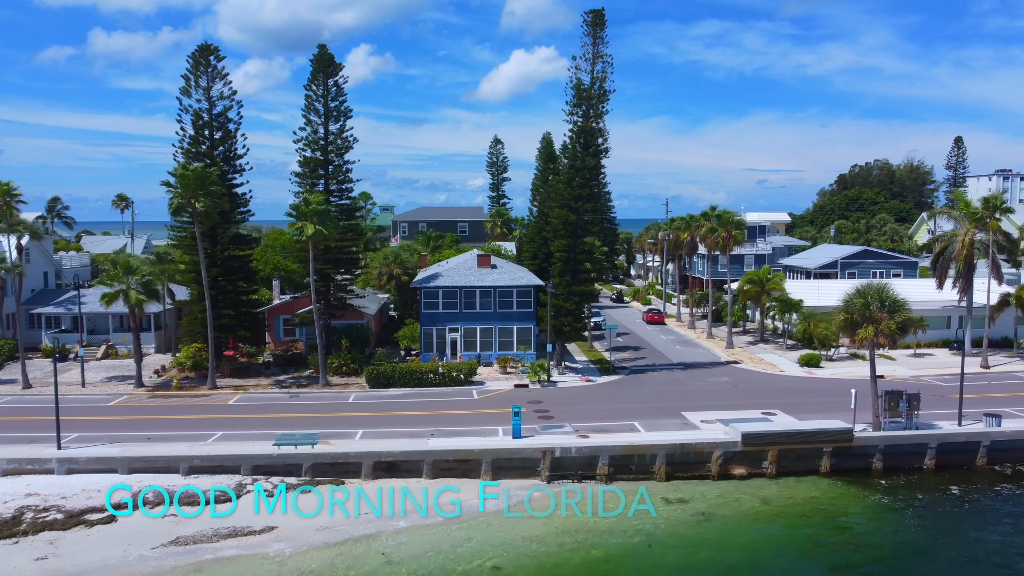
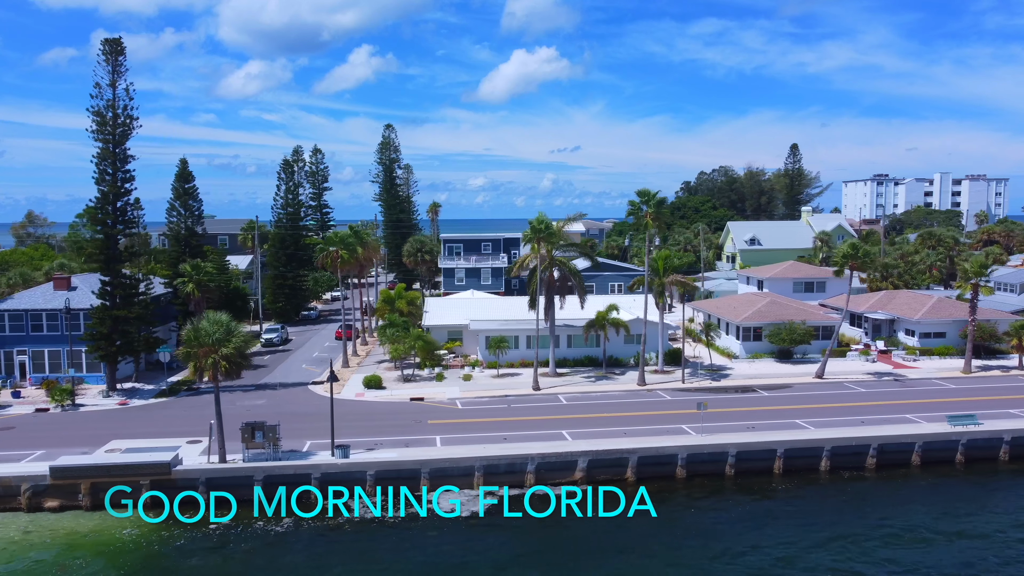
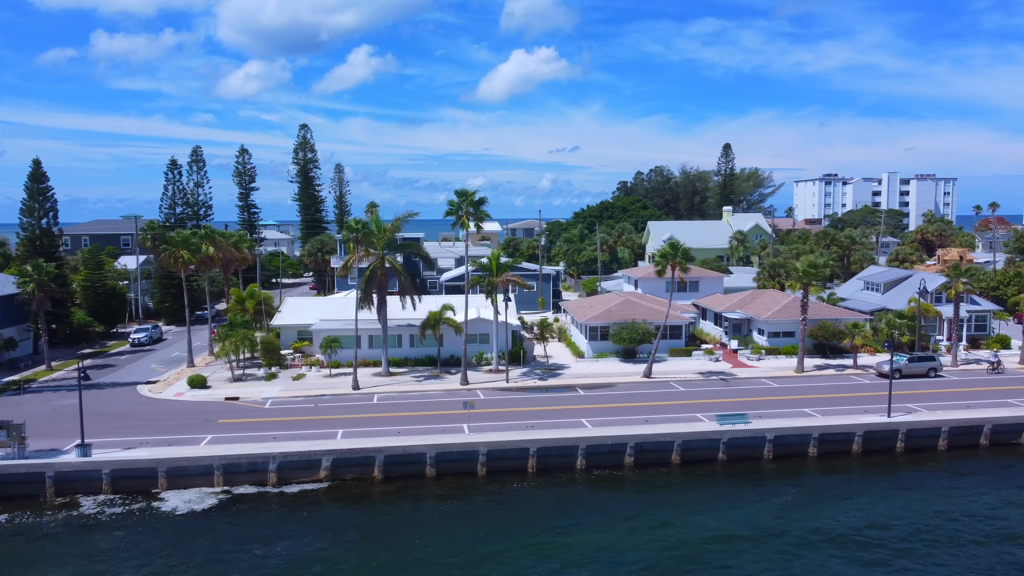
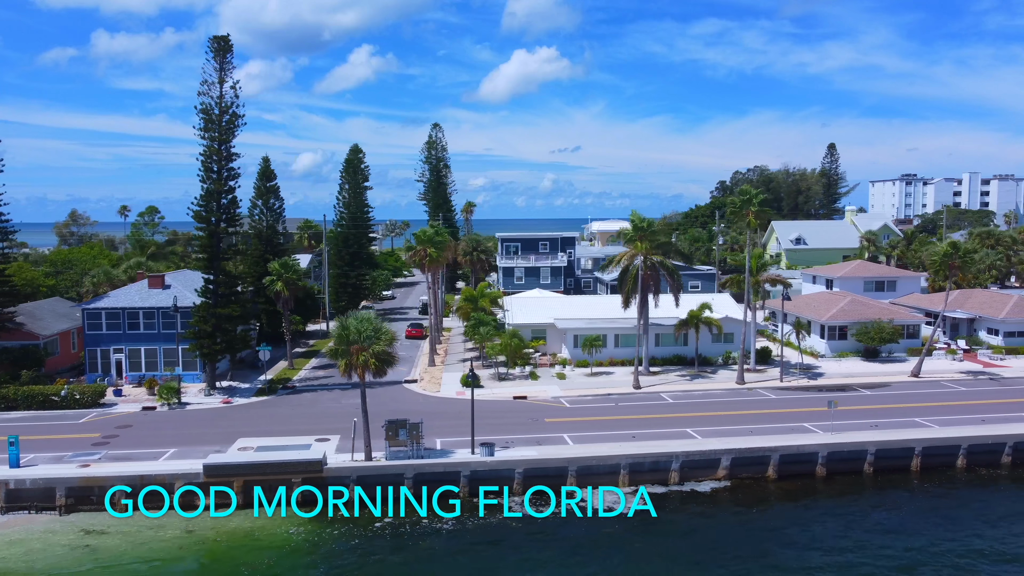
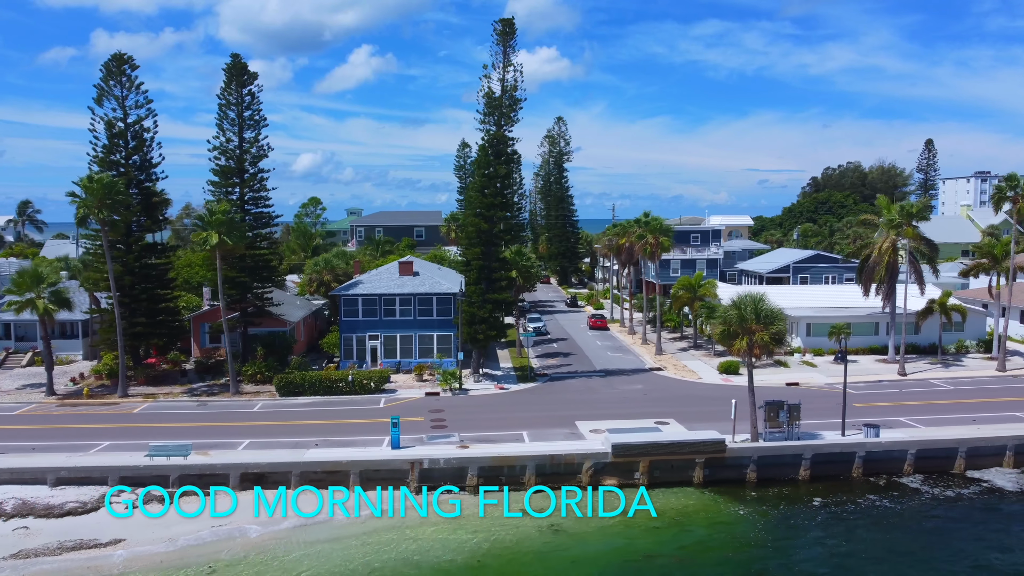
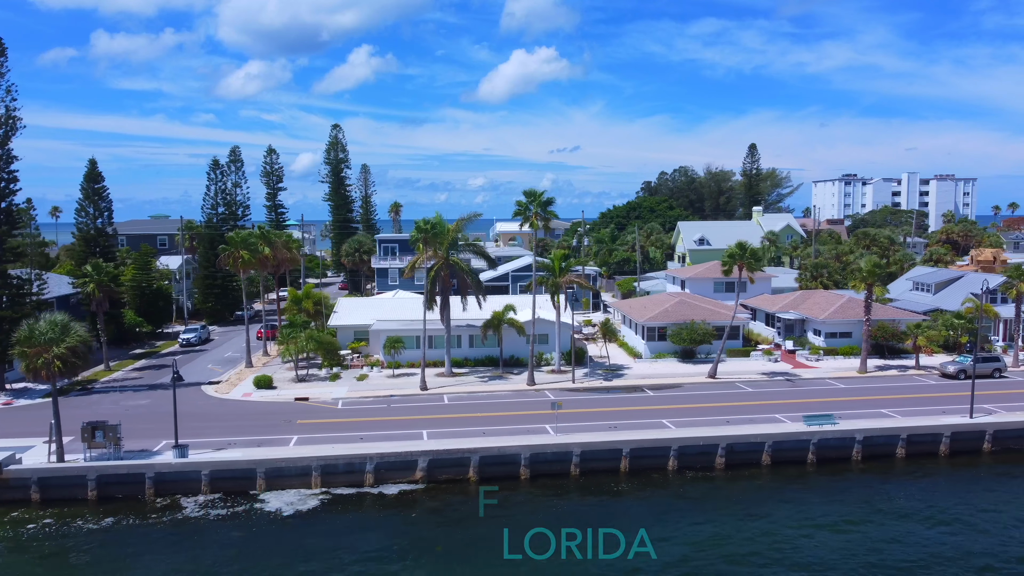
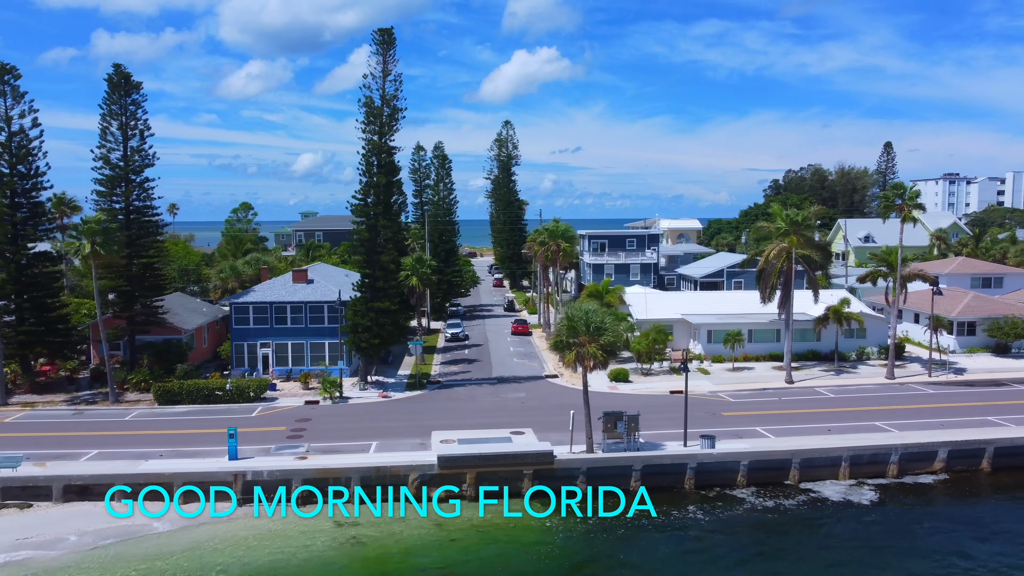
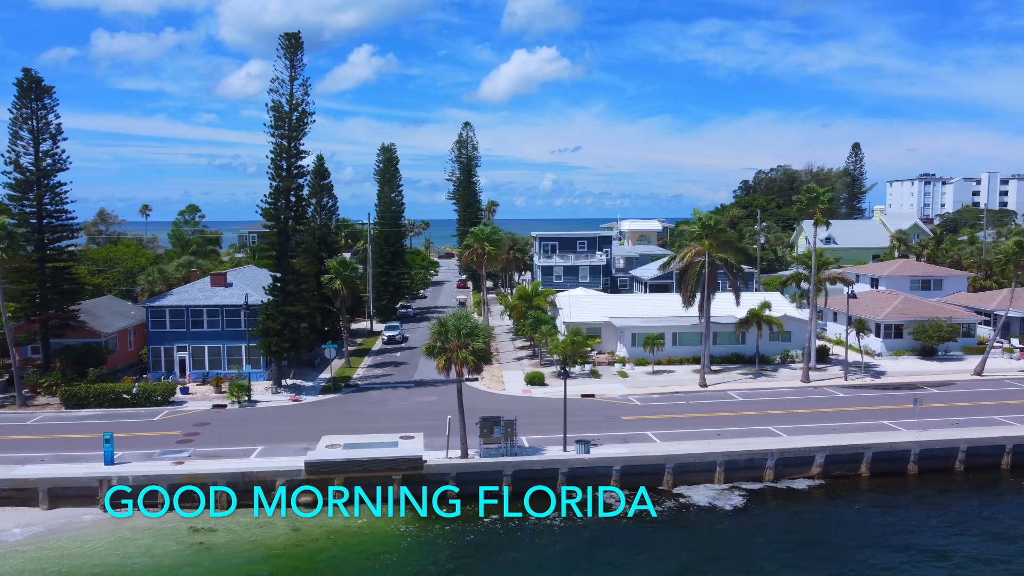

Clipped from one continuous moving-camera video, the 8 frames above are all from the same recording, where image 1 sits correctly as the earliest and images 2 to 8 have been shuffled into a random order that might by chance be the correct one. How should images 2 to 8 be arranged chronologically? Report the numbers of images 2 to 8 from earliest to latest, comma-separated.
5, 7, 8, 4, 2, 6, 3
